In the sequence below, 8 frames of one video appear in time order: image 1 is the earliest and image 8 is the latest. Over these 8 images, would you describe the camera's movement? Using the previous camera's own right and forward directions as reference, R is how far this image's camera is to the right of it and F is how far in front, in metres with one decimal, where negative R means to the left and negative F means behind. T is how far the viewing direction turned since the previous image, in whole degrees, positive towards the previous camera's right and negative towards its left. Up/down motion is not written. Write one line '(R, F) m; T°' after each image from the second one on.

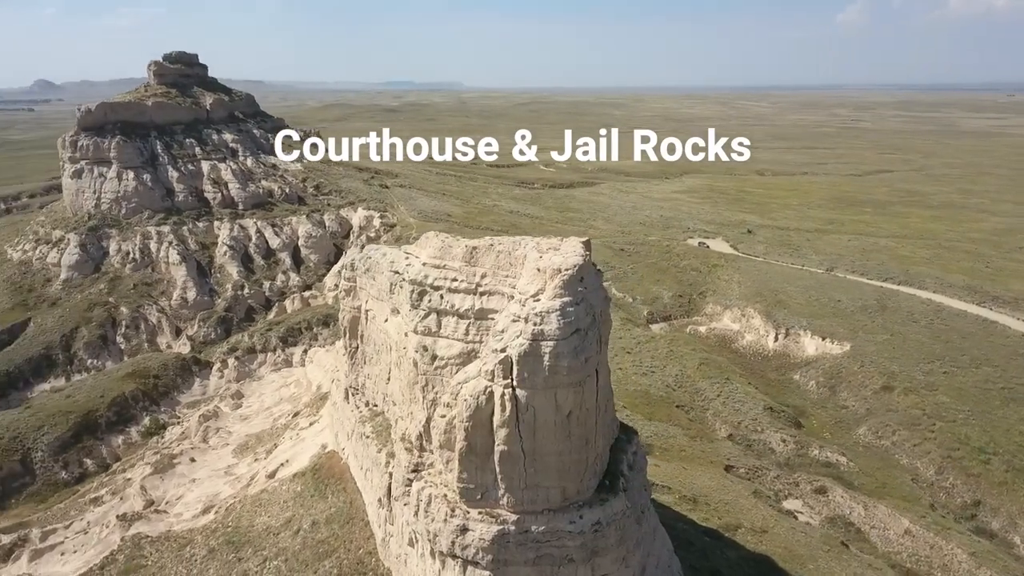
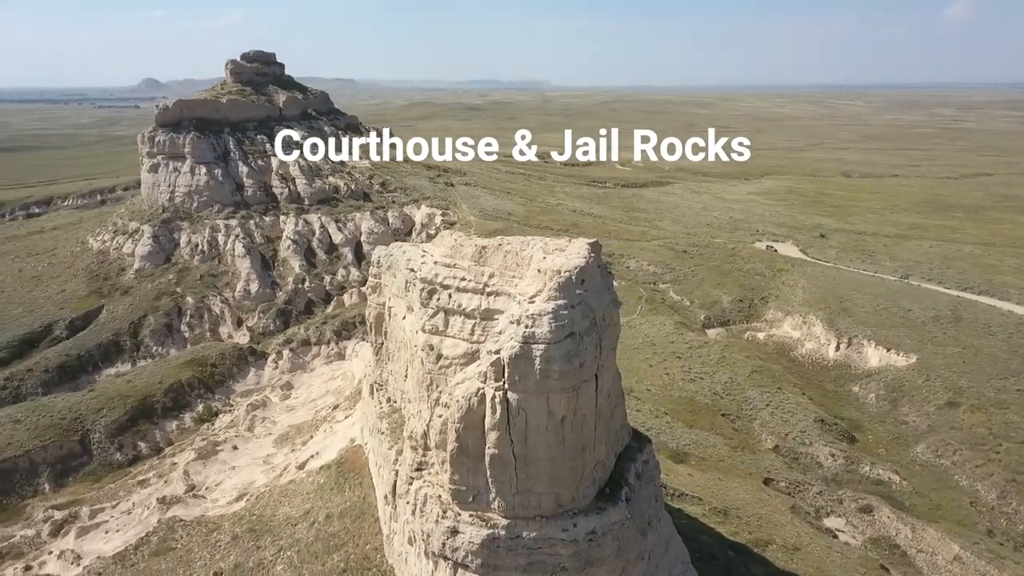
(+1.4, +0.3) m; -6°
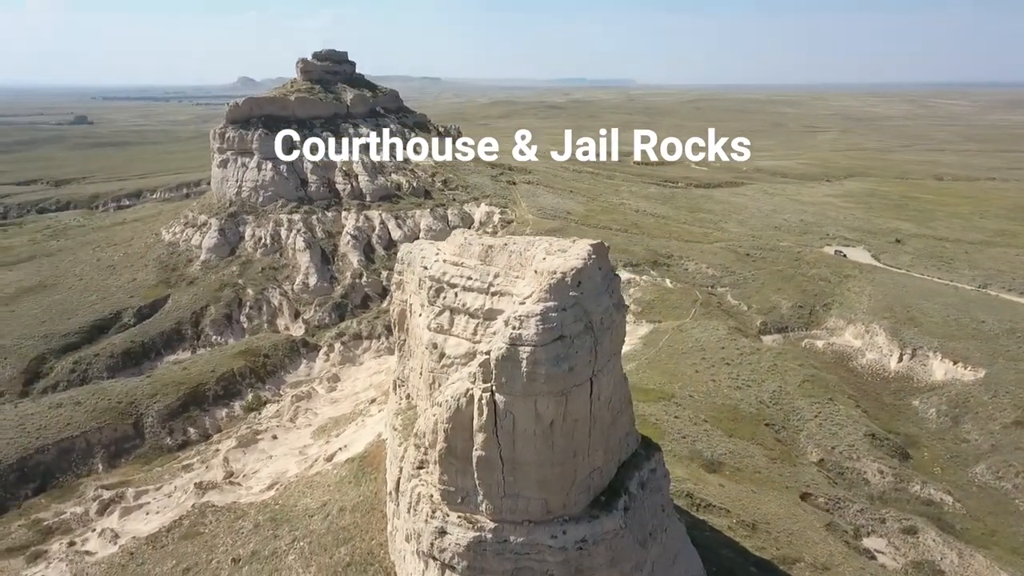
(+1.4, +0.3) m; -6°
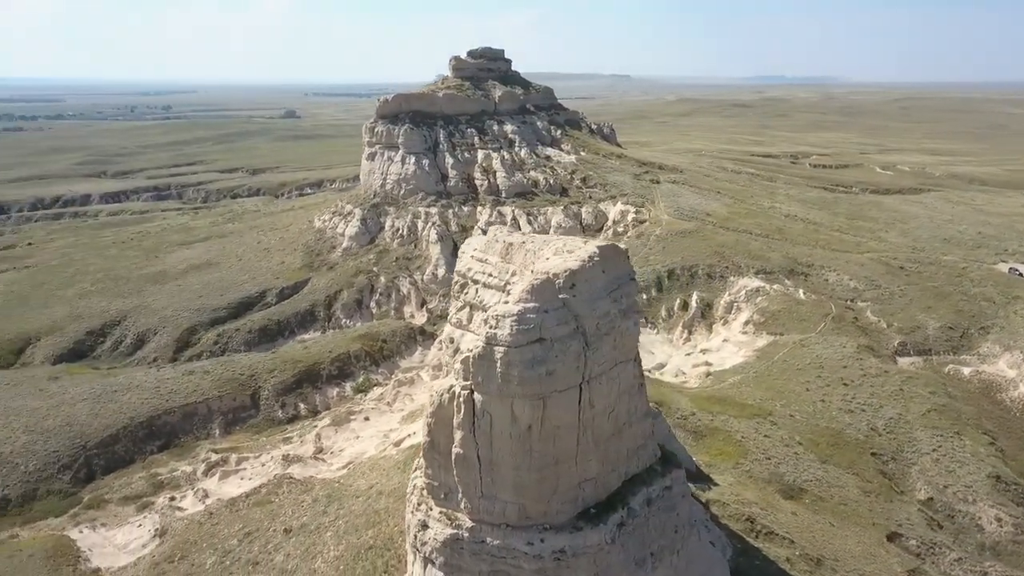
(+3.0, +0.6) m; -13°
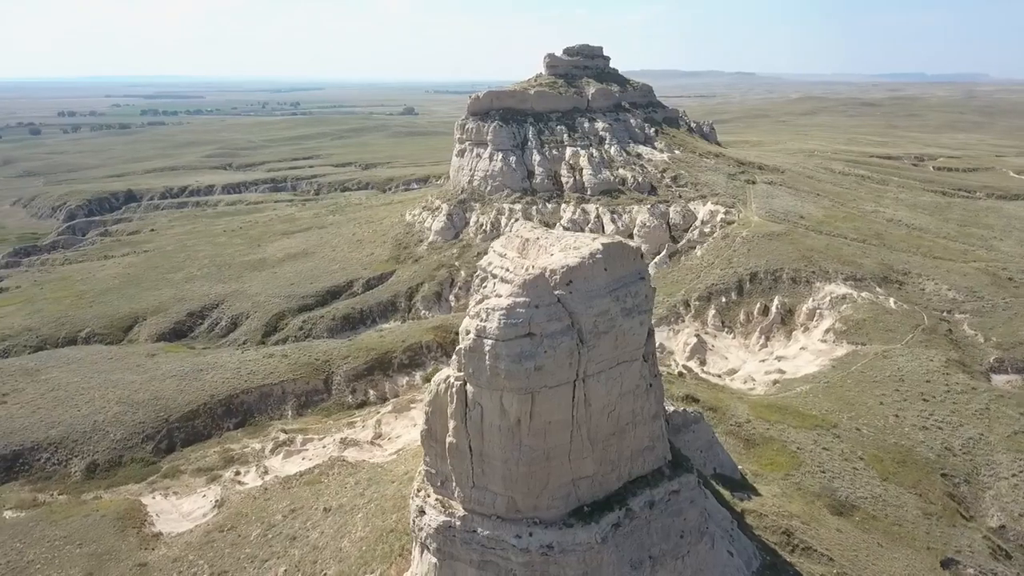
(+1.8, 0.0) m; -8°
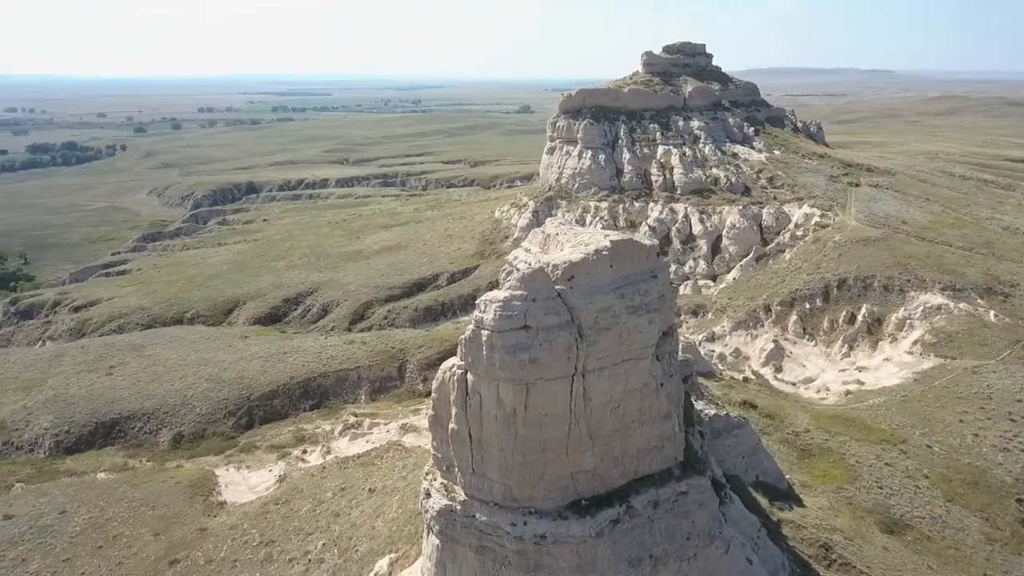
(+1.8, -0.2) m; -8°
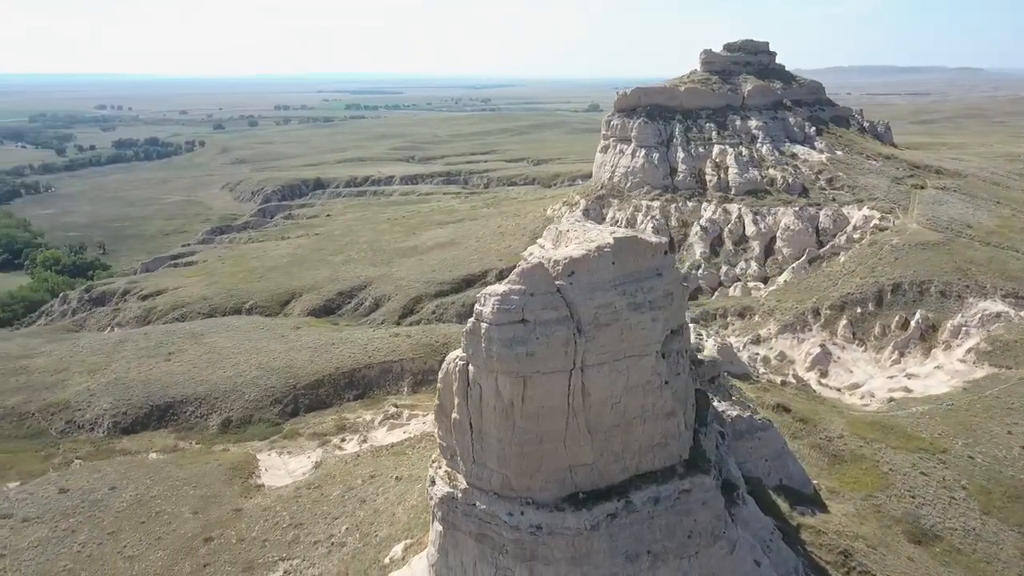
(+1.1, -0.2) m; -5°
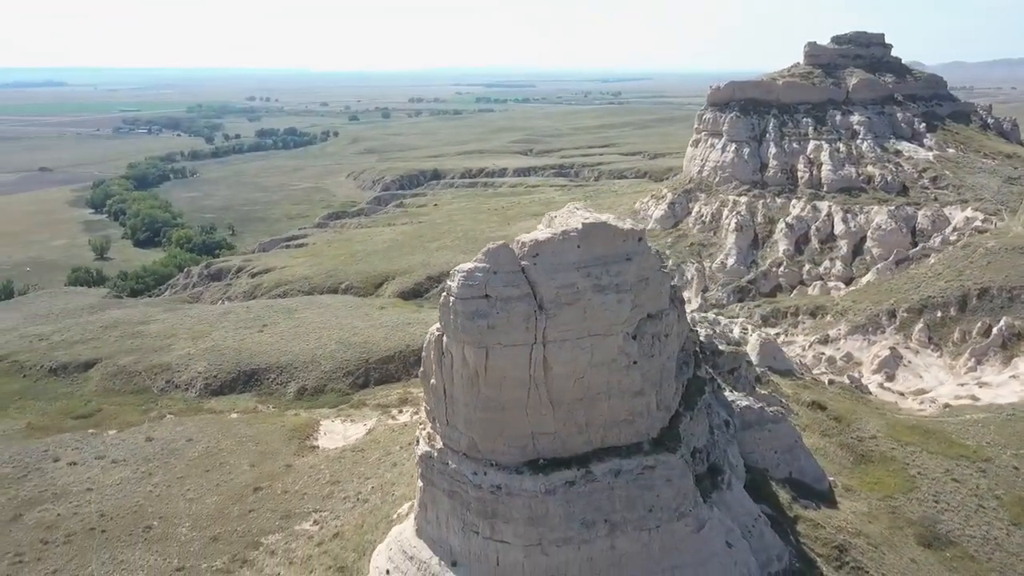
(+2.8, -0.9) m; -9°
